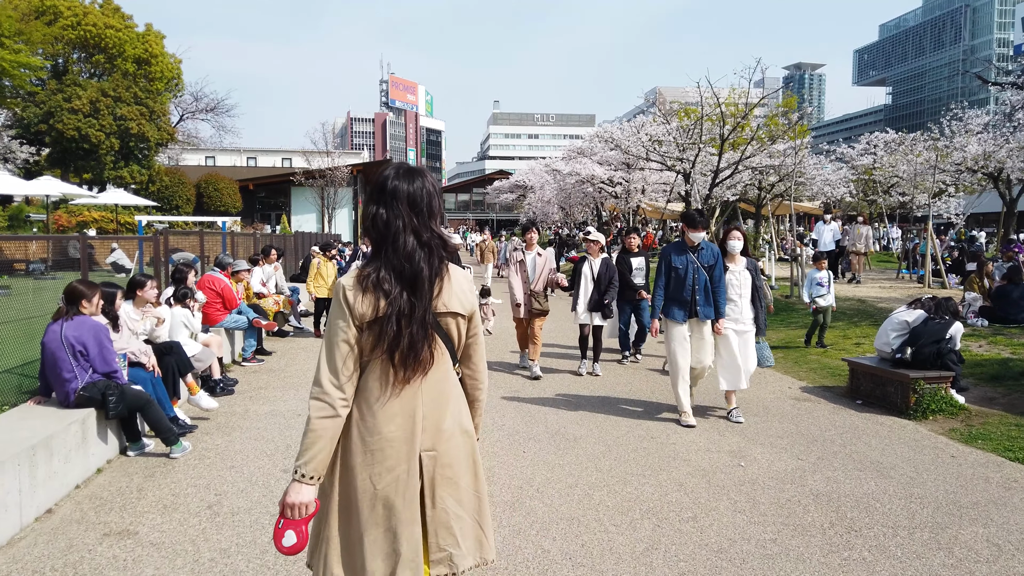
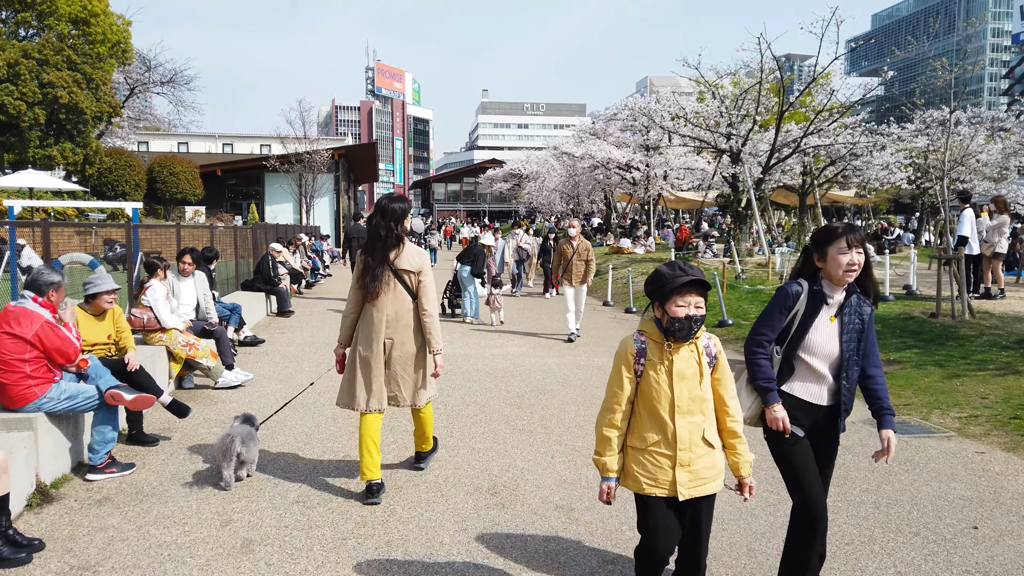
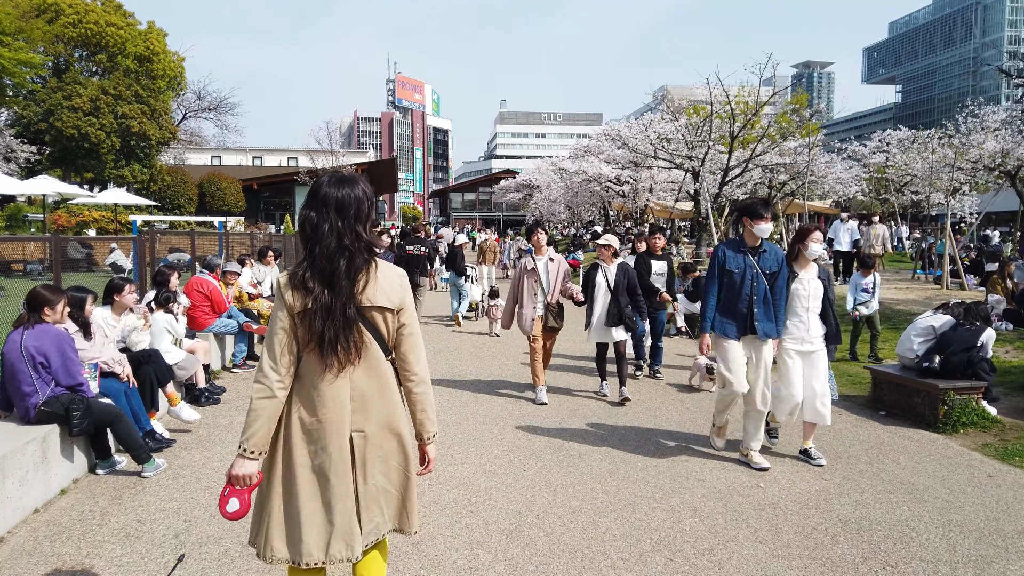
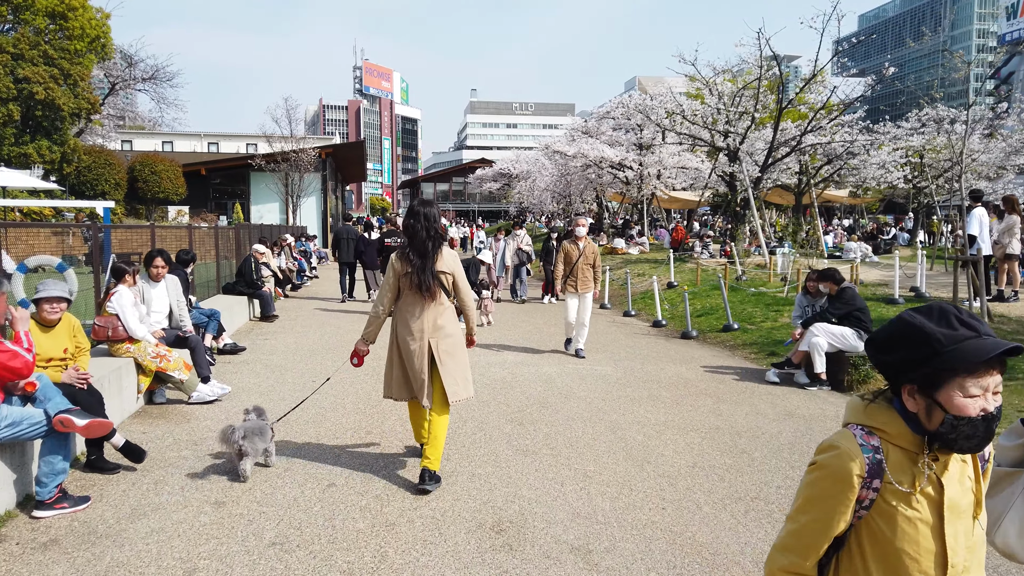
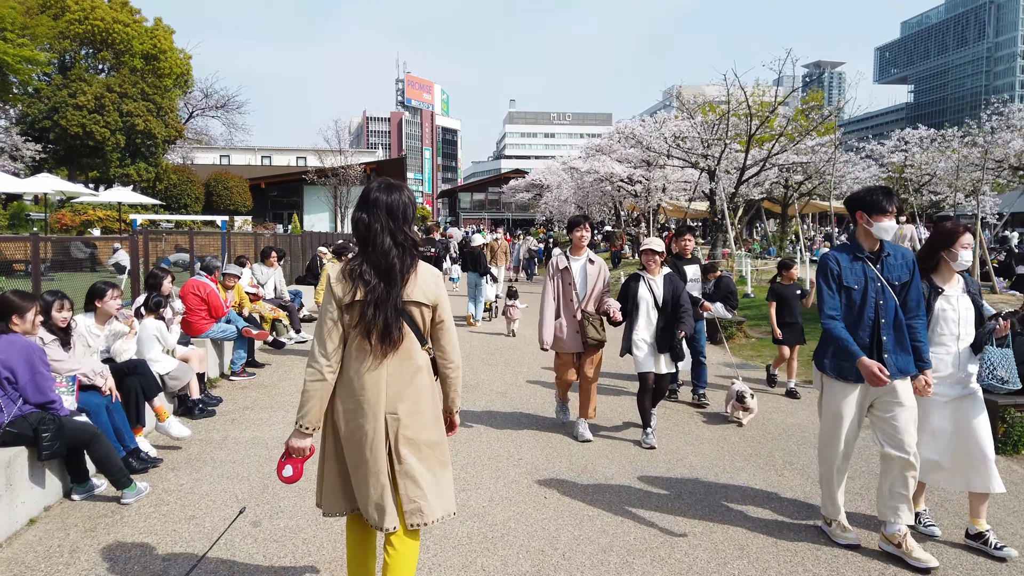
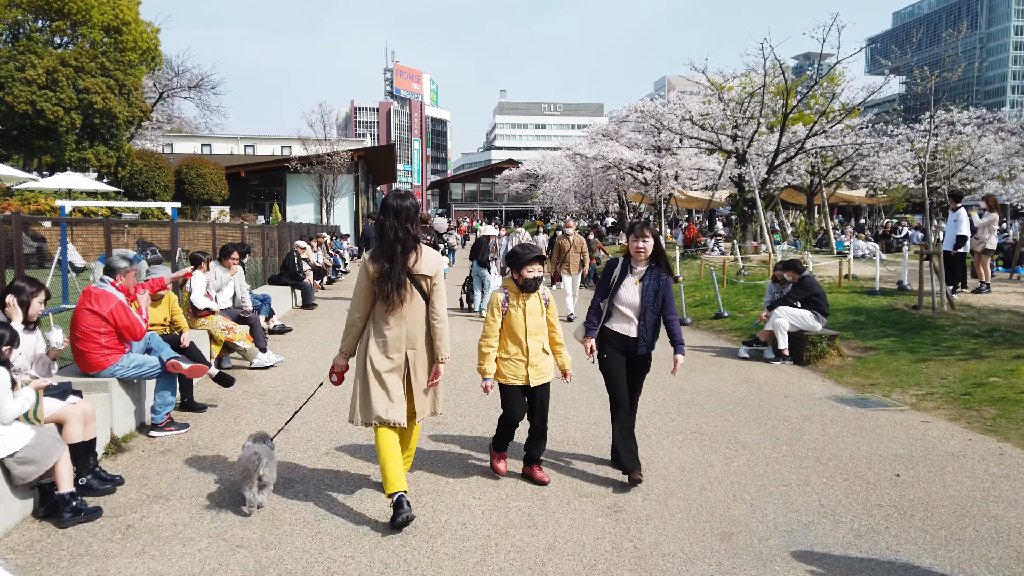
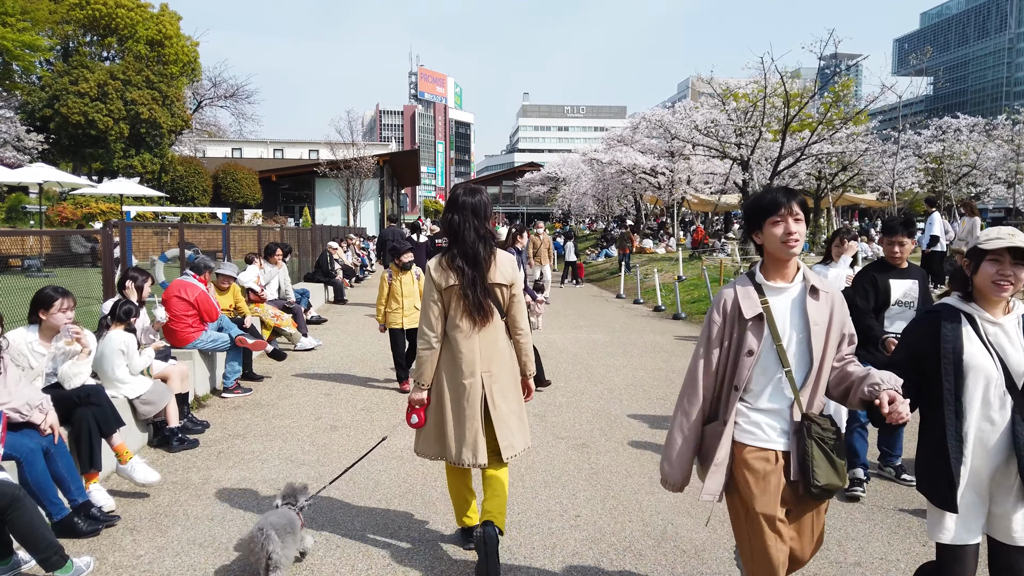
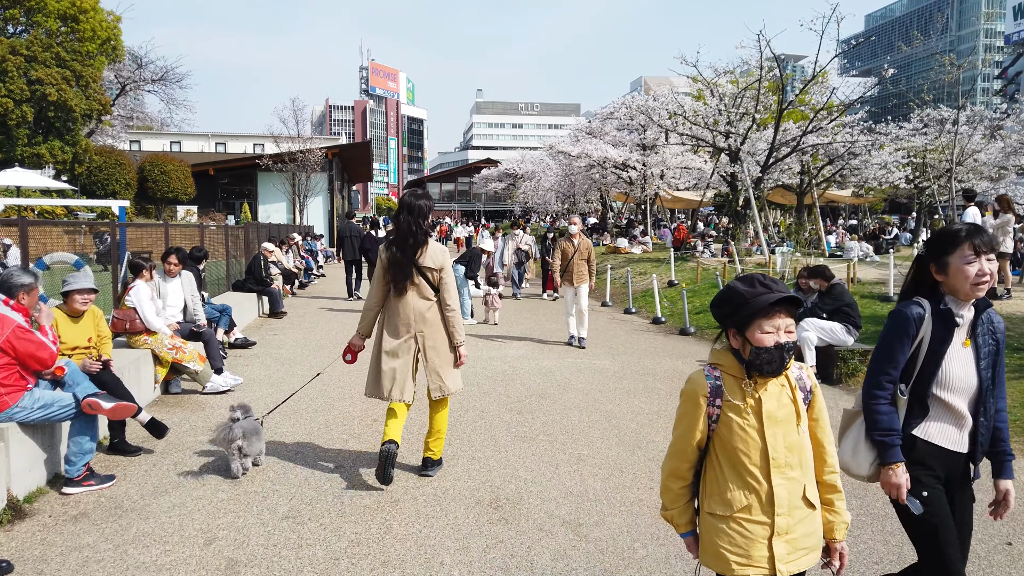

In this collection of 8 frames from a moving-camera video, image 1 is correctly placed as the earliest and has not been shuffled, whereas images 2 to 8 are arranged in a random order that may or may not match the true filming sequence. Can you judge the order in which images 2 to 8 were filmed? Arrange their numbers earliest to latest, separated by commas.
3, 5, 7, 6, 2, 8, 4
